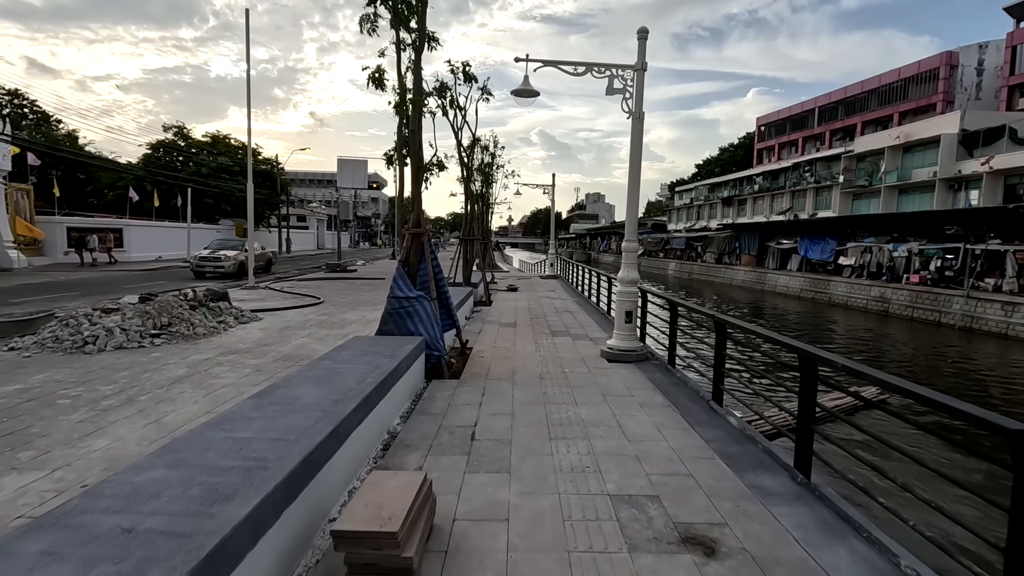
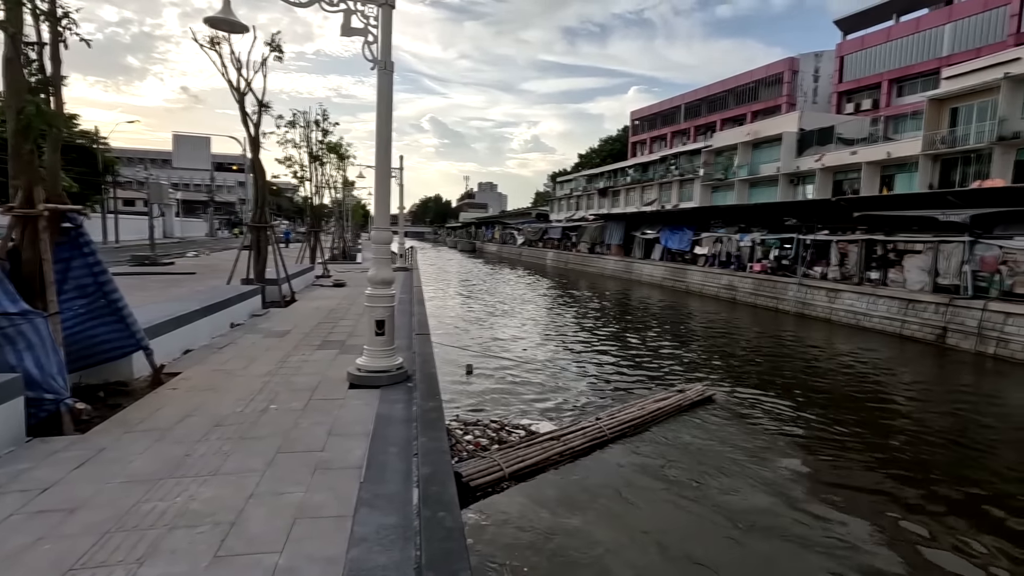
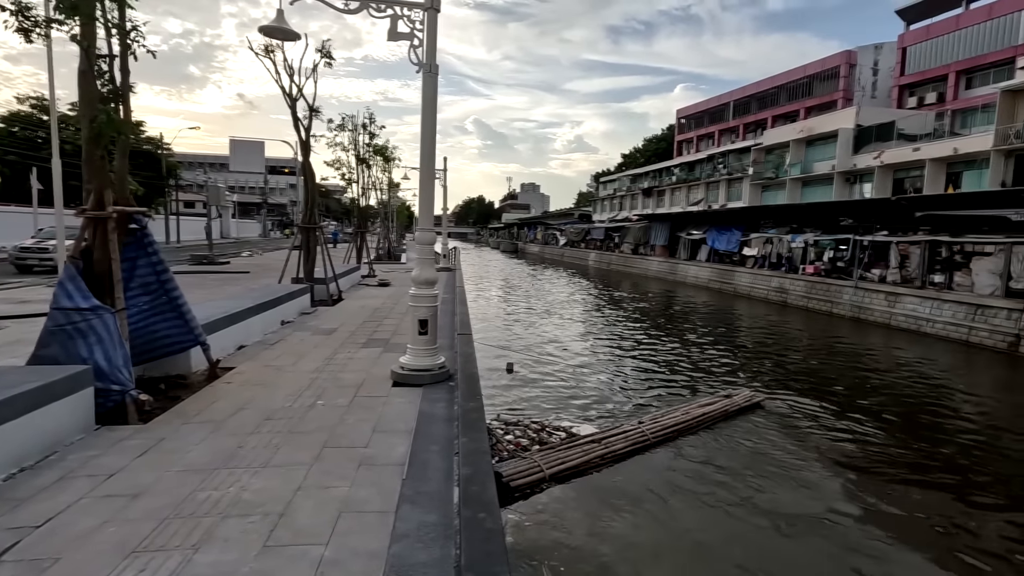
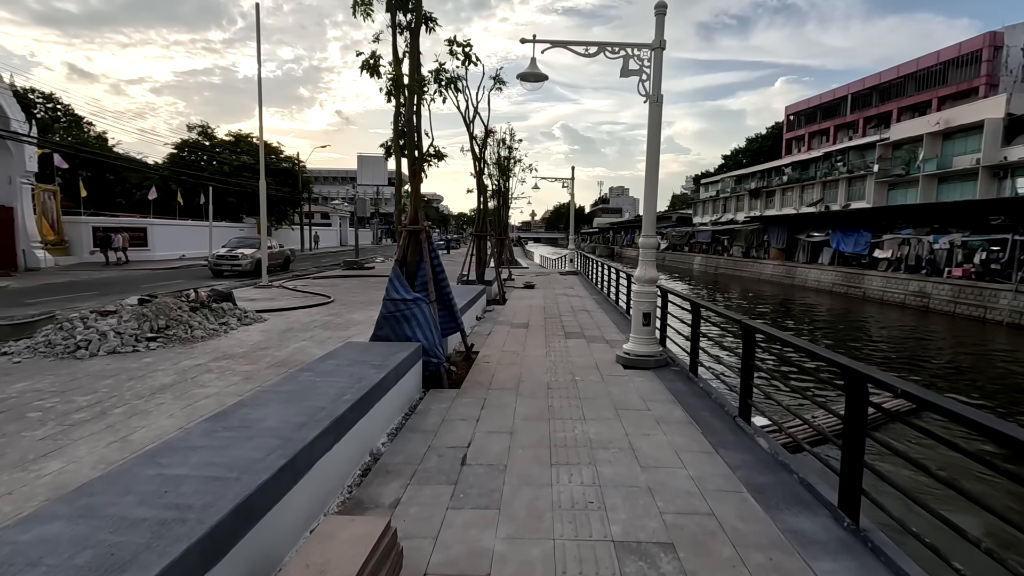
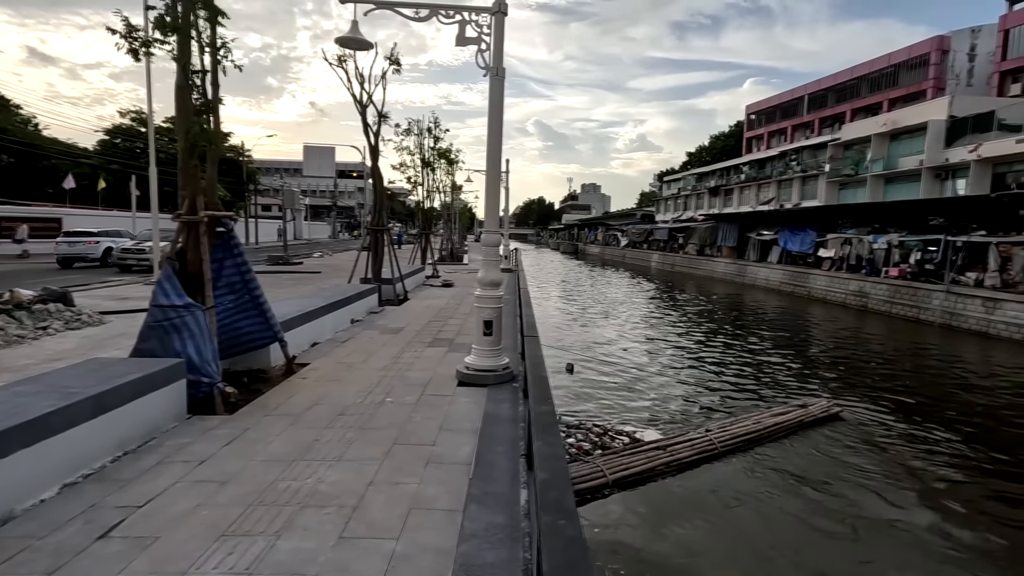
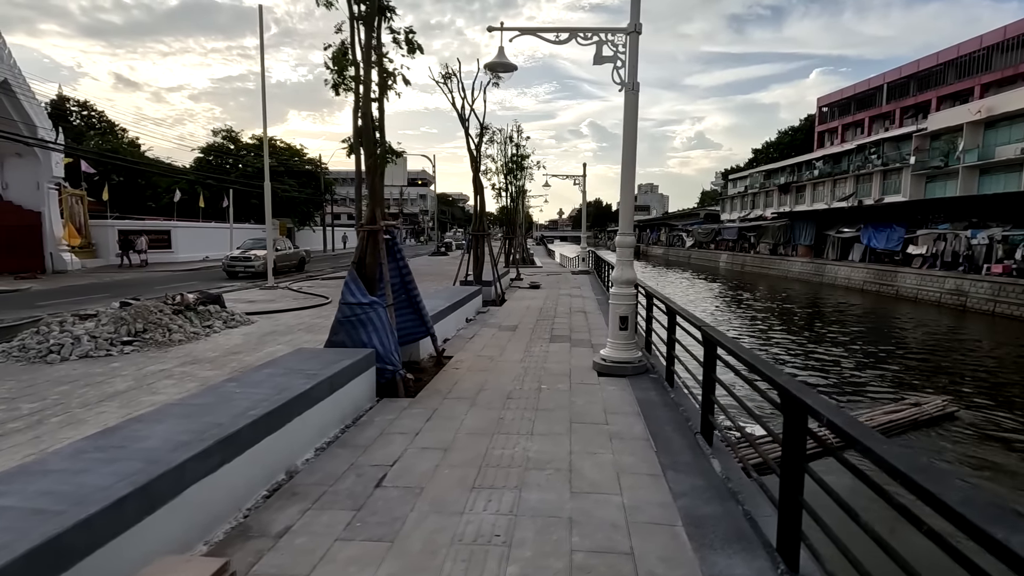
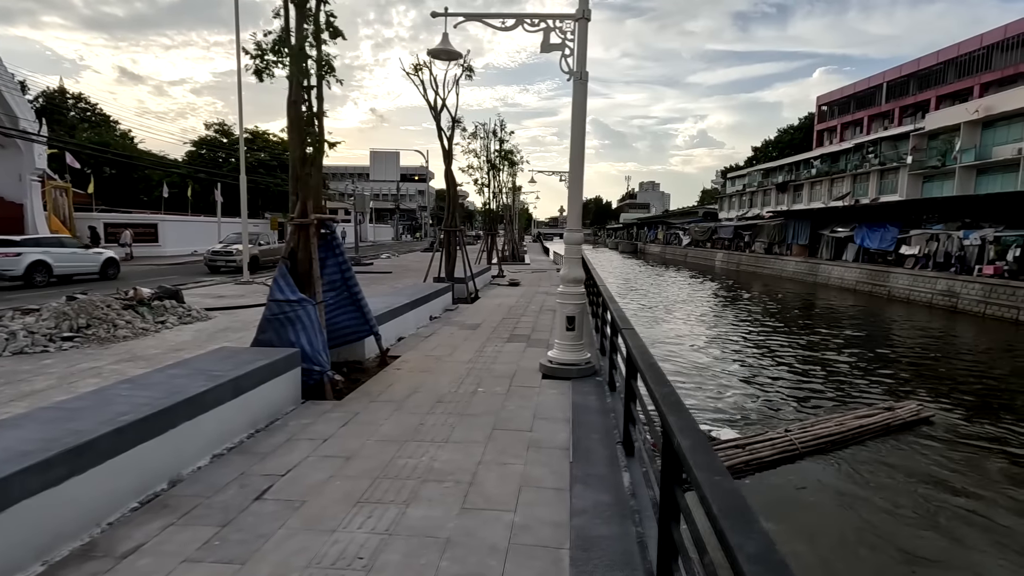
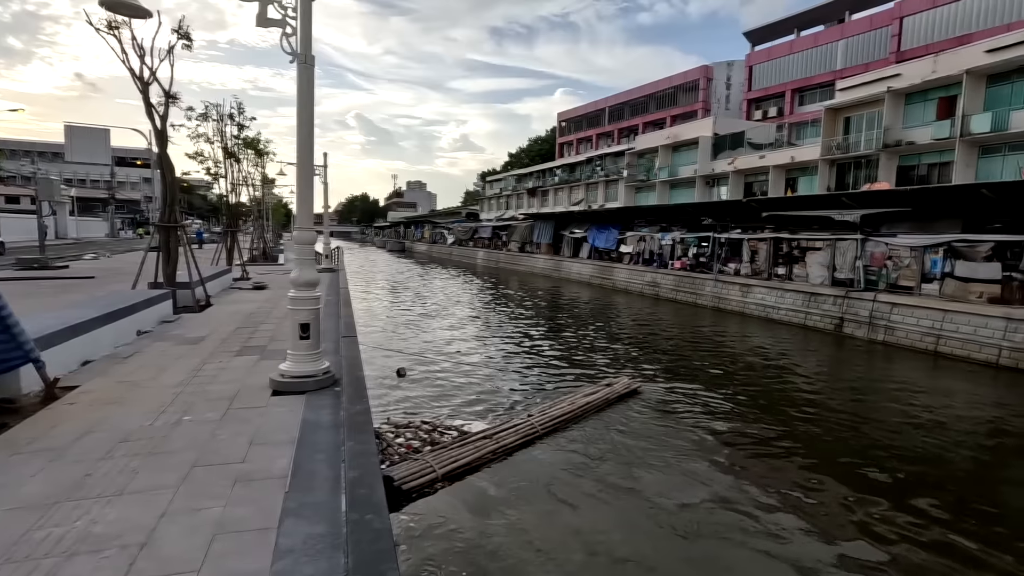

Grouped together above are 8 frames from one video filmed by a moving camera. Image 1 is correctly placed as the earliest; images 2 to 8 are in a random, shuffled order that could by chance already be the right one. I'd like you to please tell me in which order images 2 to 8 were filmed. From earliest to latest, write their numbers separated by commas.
4, 6, 7, 5, 3, 2, 8
